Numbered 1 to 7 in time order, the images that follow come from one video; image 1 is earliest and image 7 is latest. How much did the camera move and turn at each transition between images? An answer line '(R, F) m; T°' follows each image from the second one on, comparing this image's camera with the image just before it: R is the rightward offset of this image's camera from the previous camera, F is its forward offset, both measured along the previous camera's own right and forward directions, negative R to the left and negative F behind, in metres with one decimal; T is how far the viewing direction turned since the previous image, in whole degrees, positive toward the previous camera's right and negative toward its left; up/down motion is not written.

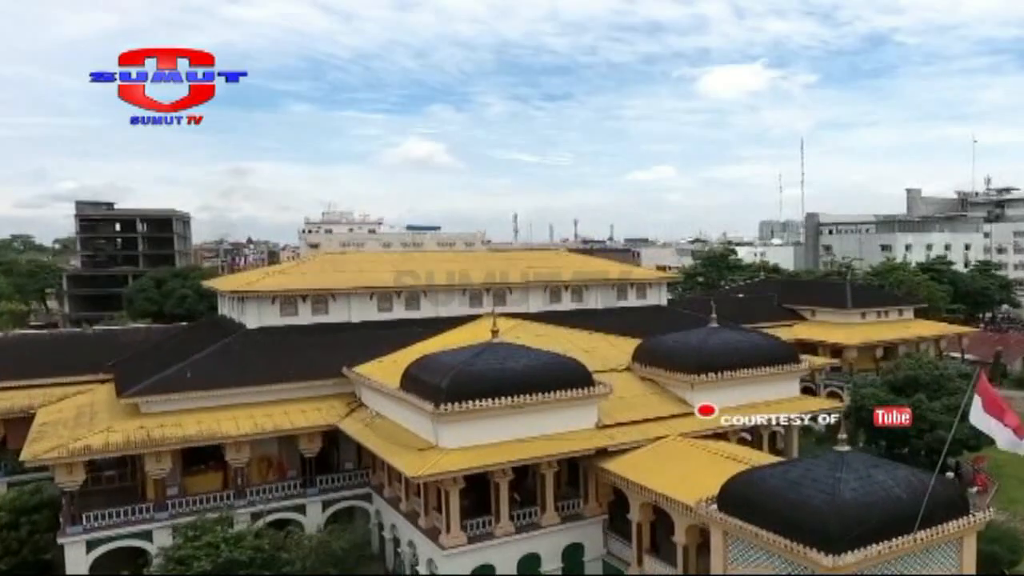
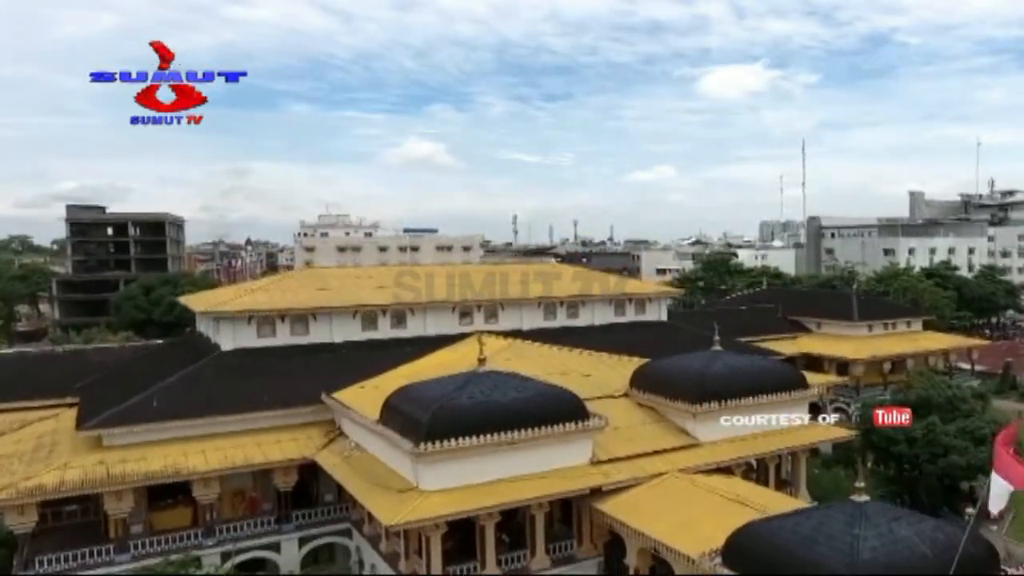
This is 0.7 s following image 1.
(+0.2, +1.0) m; 0°
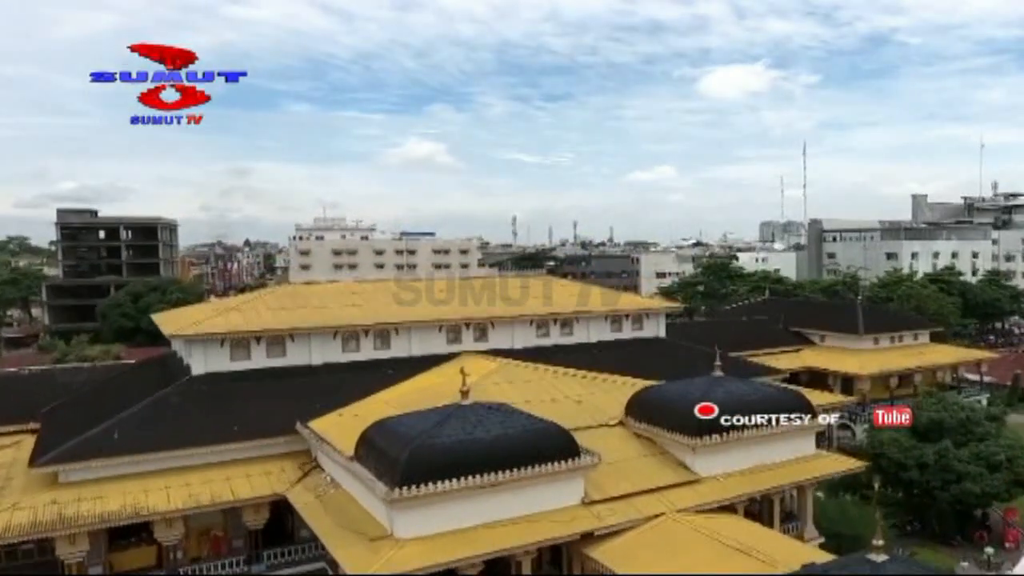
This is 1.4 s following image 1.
(+0.2, +1.0) m; 0°
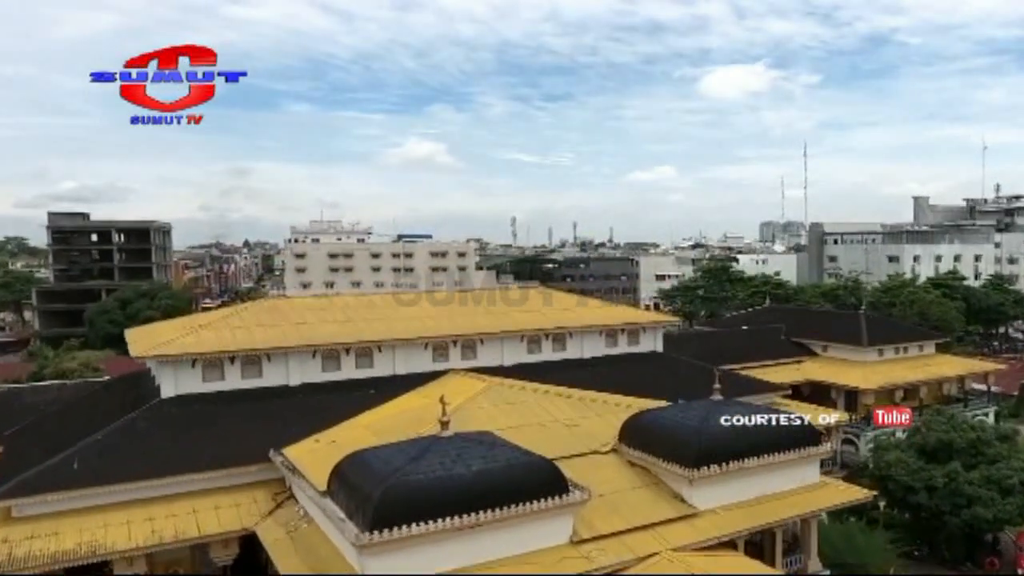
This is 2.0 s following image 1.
(+0.2, +0.8) m; 0°
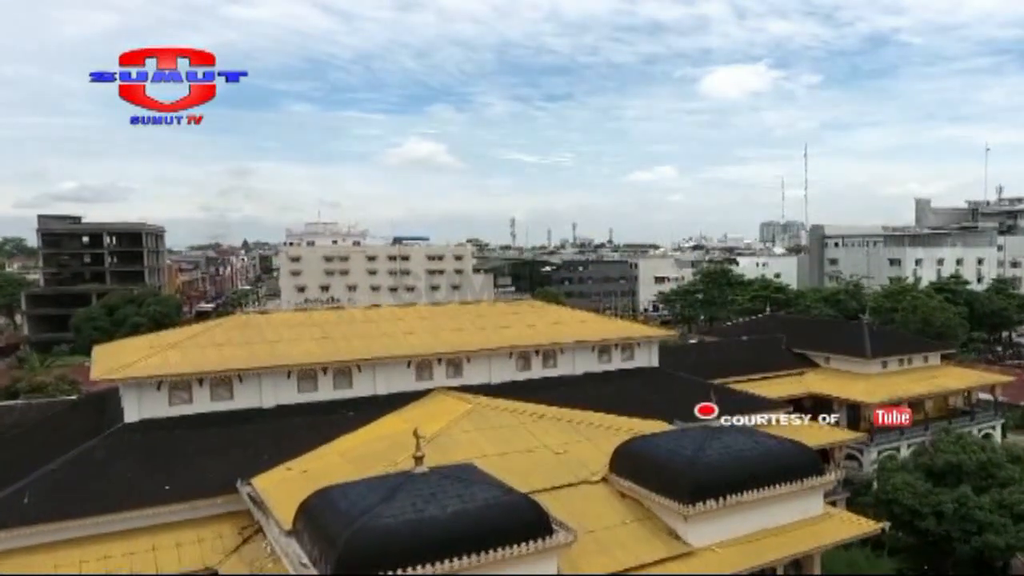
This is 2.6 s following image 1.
(+0.3, +0.9) m; 0°
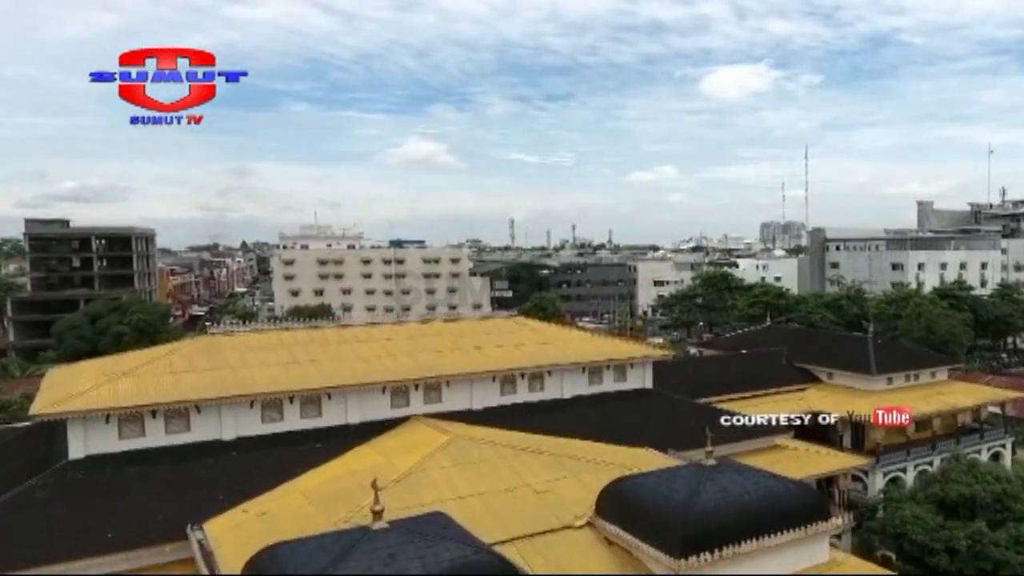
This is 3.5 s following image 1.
(+0.4, +1.1) m; 0°
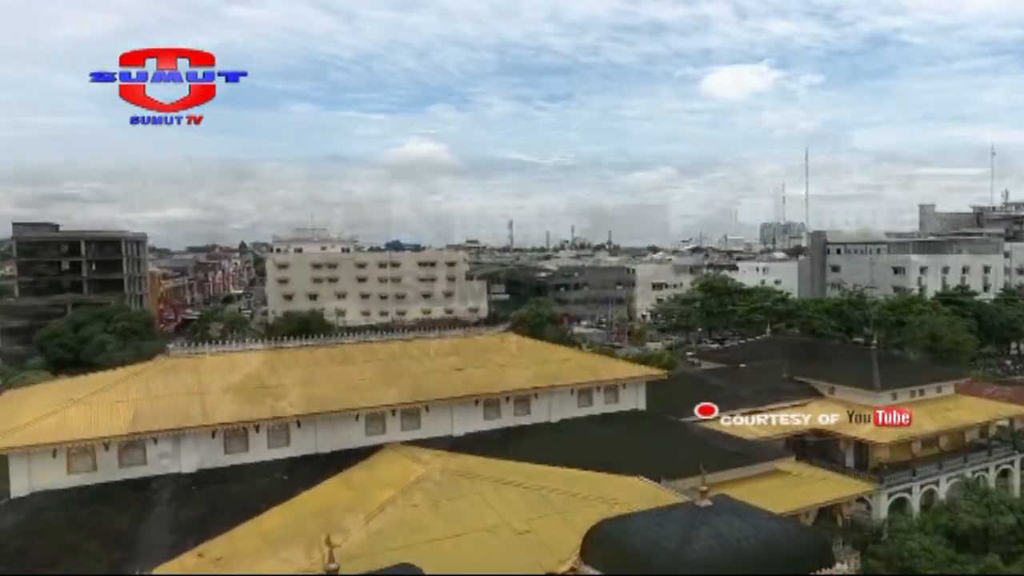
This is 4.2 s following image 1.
(+0.3, +1.0) m; 0°
